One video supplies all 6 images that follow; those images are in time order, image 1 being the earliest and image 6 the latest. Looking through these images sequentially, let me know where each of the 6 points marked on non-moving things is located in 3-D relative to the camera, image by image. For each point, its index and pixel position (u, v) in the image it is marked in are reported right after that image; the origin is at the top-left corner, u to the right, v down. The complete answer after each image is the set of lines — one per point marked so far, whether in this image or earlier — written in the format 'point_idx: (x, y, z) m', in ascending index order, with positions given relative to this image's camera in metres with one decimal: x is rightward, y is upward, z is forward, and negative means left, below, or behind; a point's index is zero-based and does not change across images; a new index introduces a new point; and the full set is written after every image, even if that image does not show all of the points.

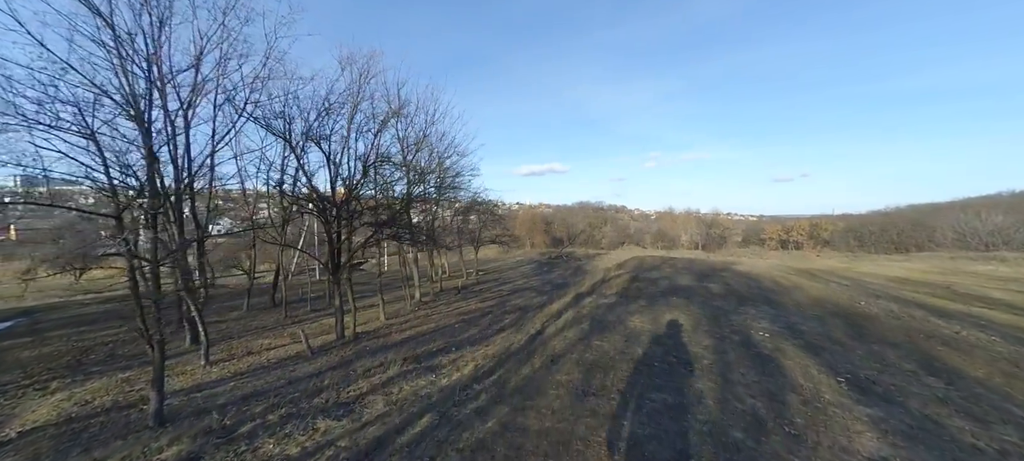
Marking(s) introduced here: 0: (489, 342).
0: (-0.7, -3.4, +10.1) m
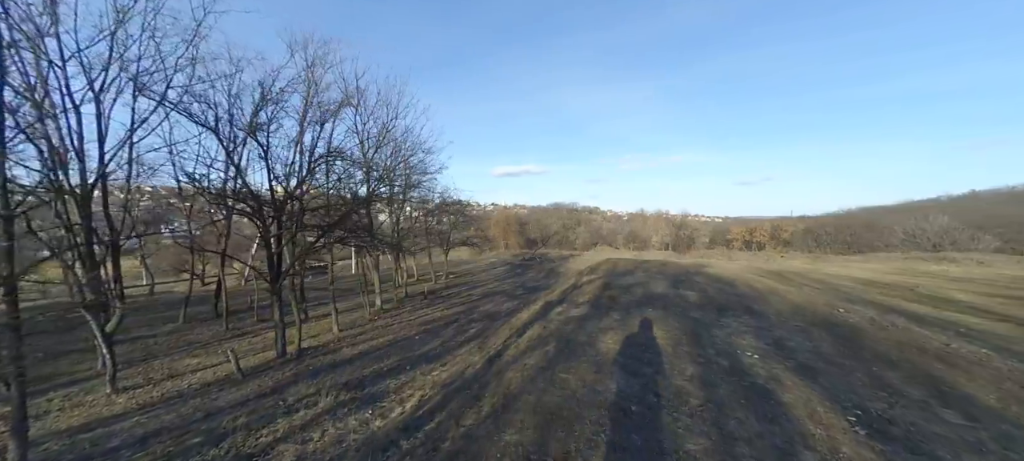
0: (-1.8, -3.5, +8.9) m
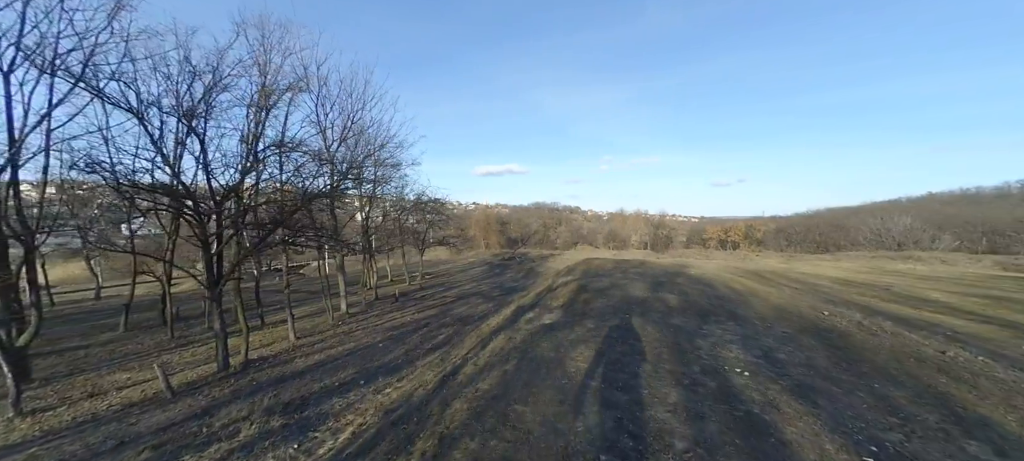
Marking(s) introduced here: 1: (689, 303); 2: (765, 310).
0: (-2.6, -3.4, +7.9) m
1: (+4.5, -1.8, +8.4) m
2: (+6.4, -2.0, +8.4) m
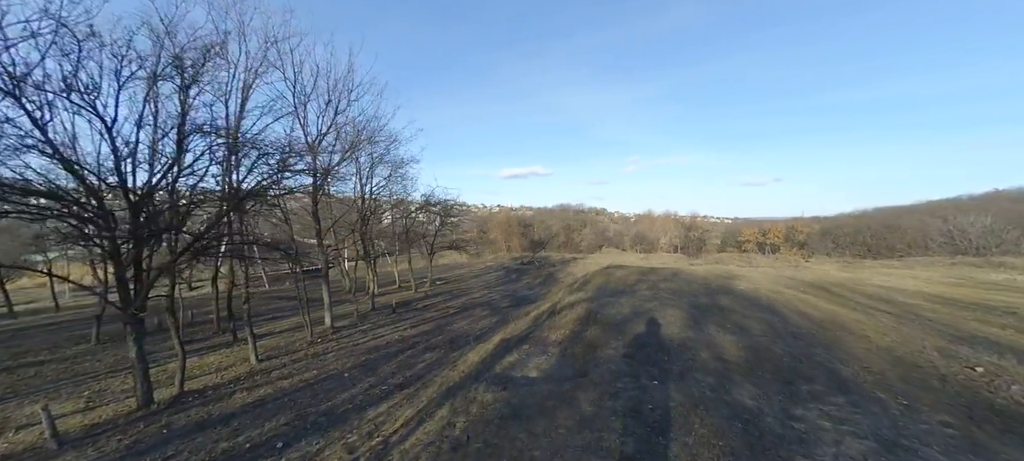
0: (-3.1, -3.6, +5.5) m
1: (+4.0, -1.9, +5.5) m
2: (+5.9, -2.1, +5.4) m
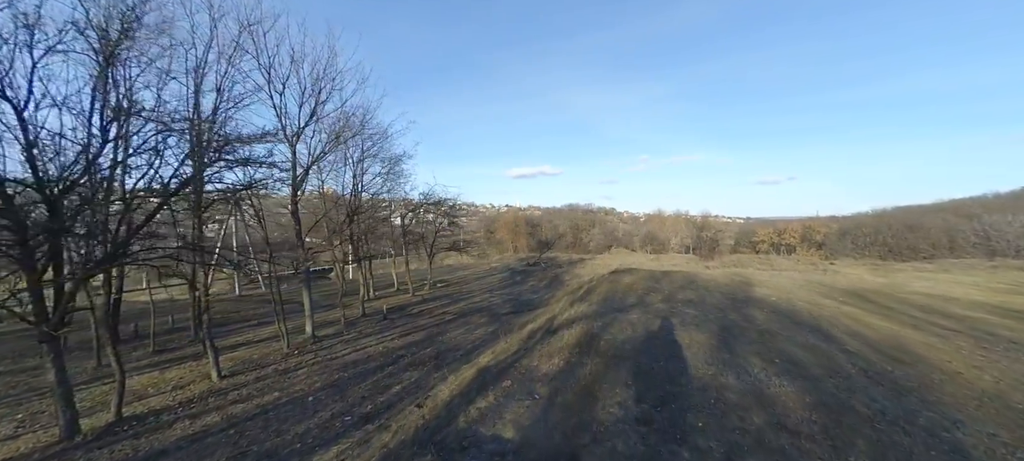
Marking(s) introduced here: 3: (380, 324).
0: (-3.5, -3.6, +4.1) m
1: (+3.6, -2.0, +3.9) m
2: (+5.5, -2.1, +3.7) m
3: (-6.8, -4.8, +16.9) m
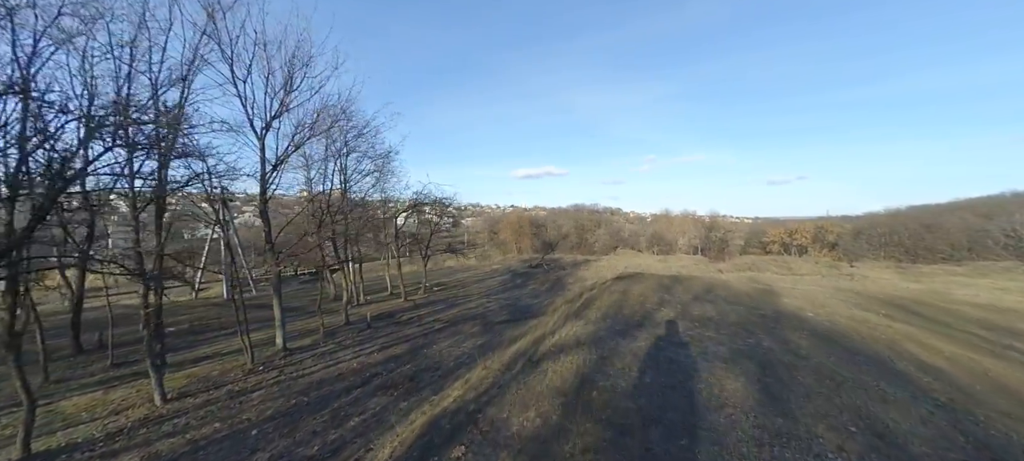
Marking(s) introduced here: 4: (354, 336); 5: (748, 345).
0: (-4.0, -3.6, +2.7) m
1: (+3.1, -2.0, +2.3) m
2: (+5.0, -2.2, +2.2) m
3: (-7.1, -4.9, +15.6) m
4: (-7.3, -4.9, +15.1) m
5: (+5.8, -2.3, +8.3) m
